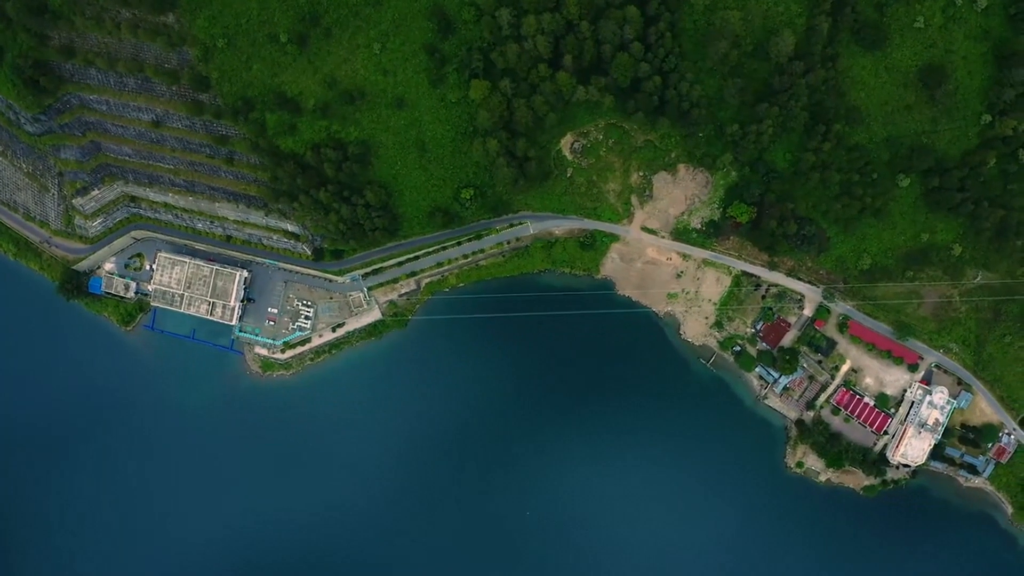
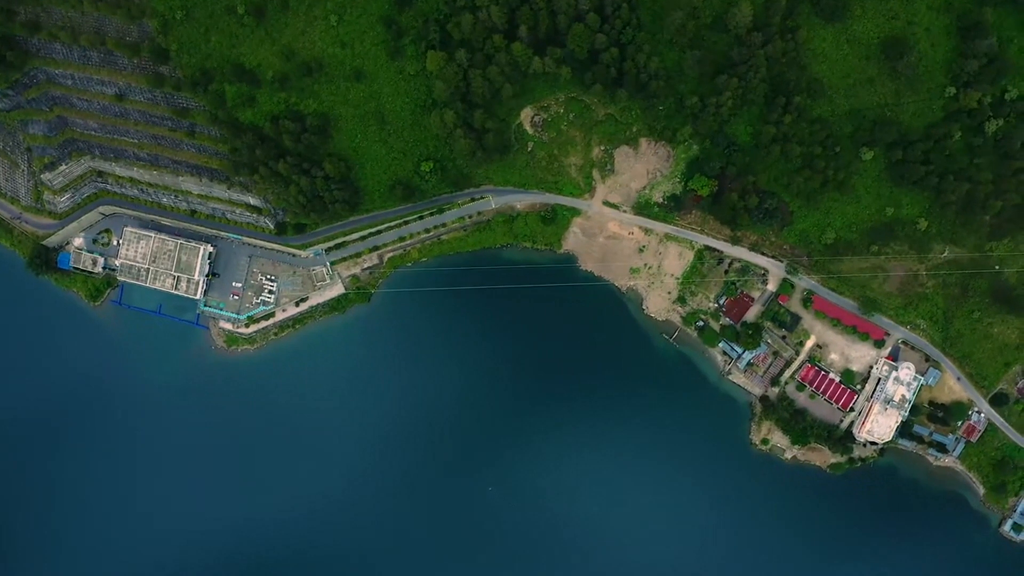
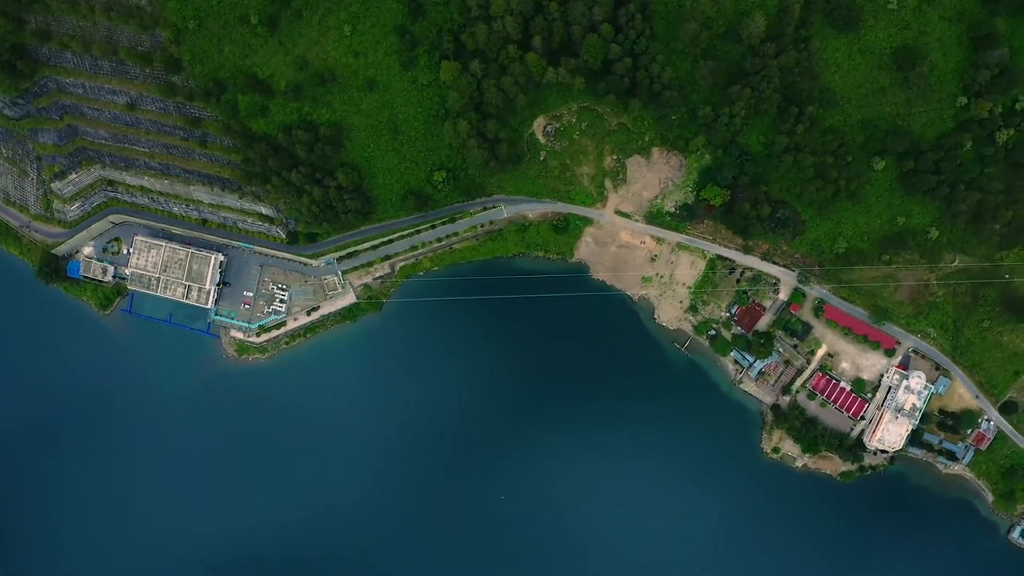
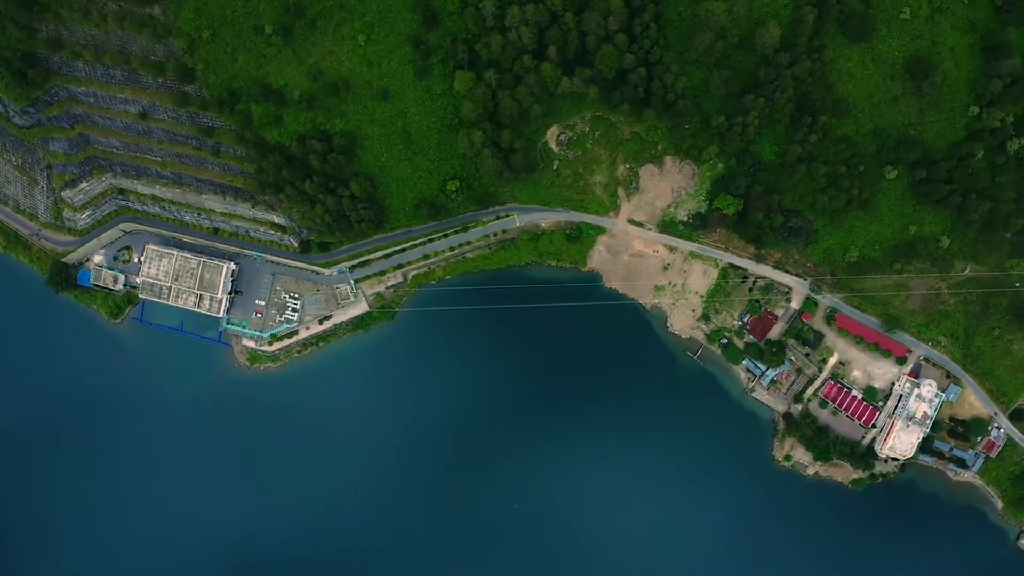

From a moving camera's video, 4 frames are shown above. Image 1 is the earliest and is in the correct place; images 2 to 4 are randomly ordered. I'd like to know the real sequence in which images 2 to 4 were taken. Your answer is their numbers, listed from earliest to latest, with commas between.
4, 3, 2
